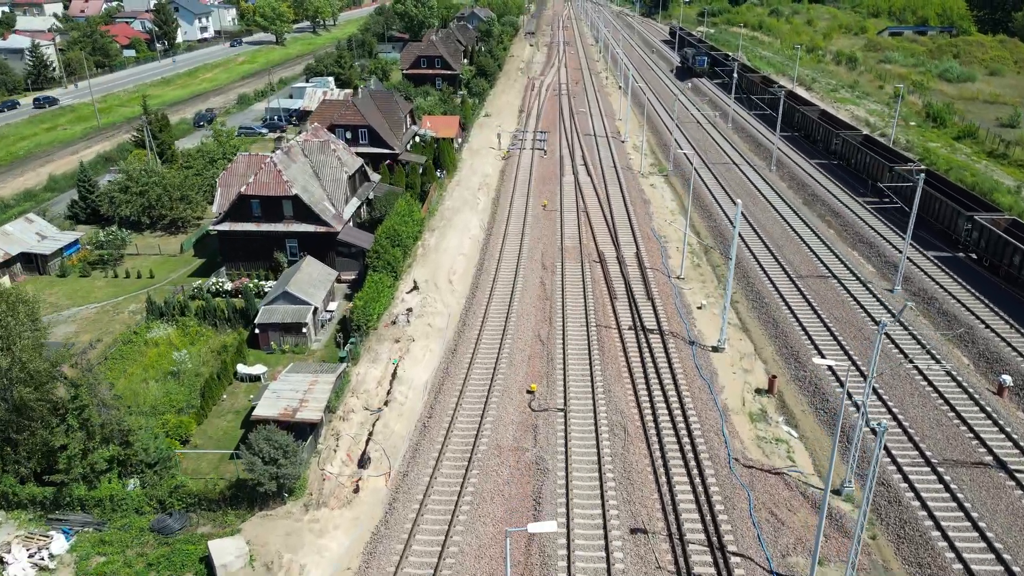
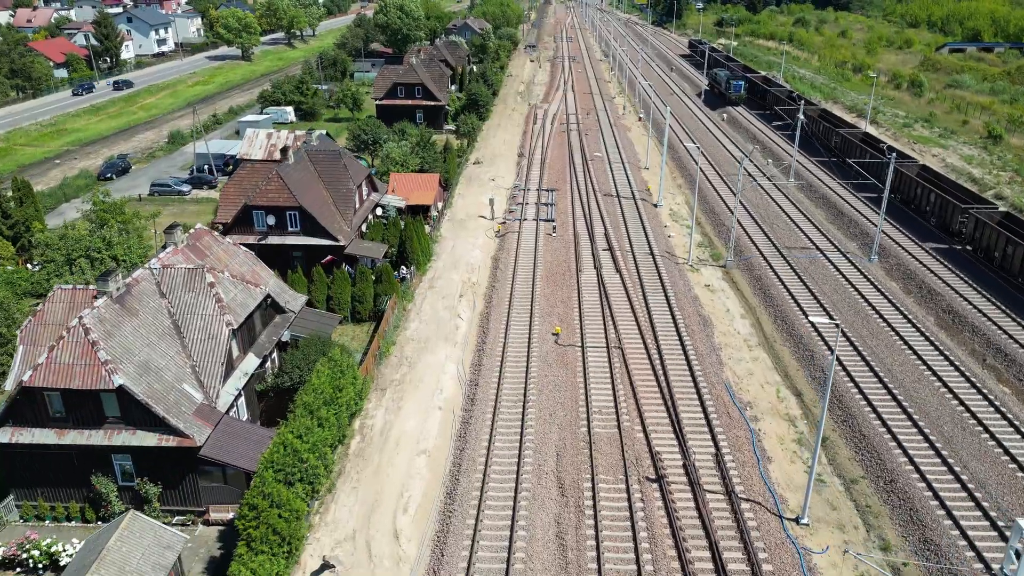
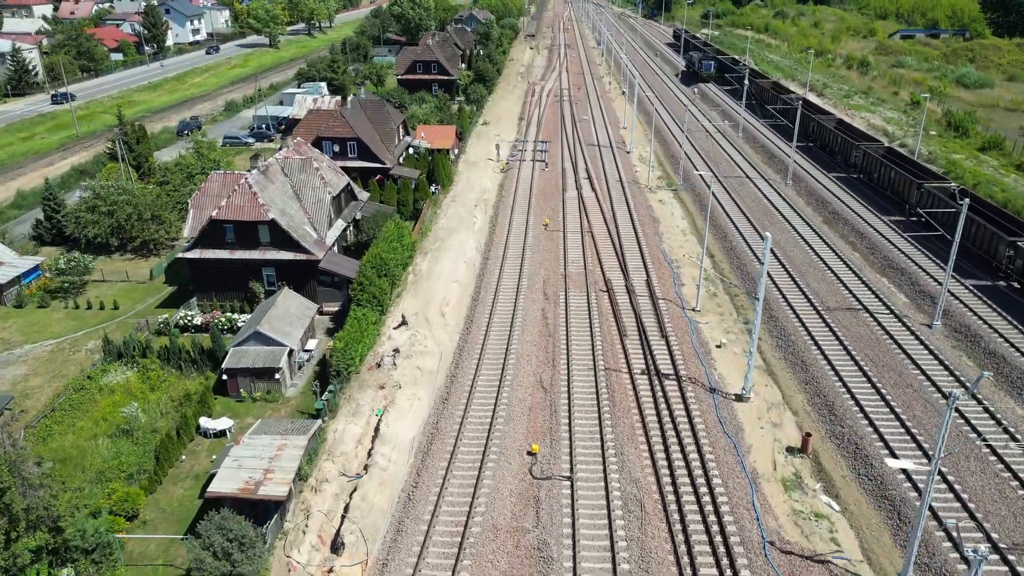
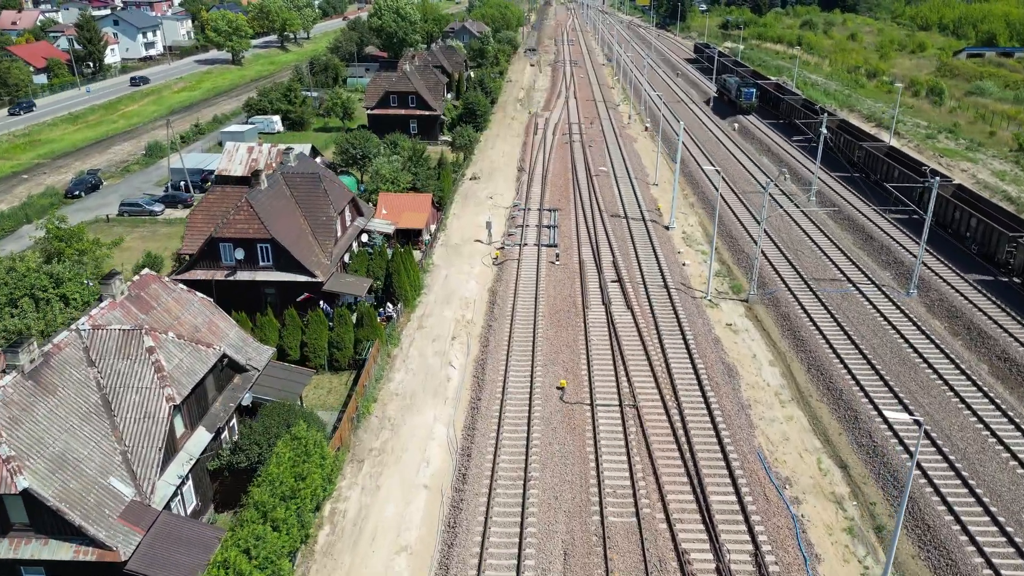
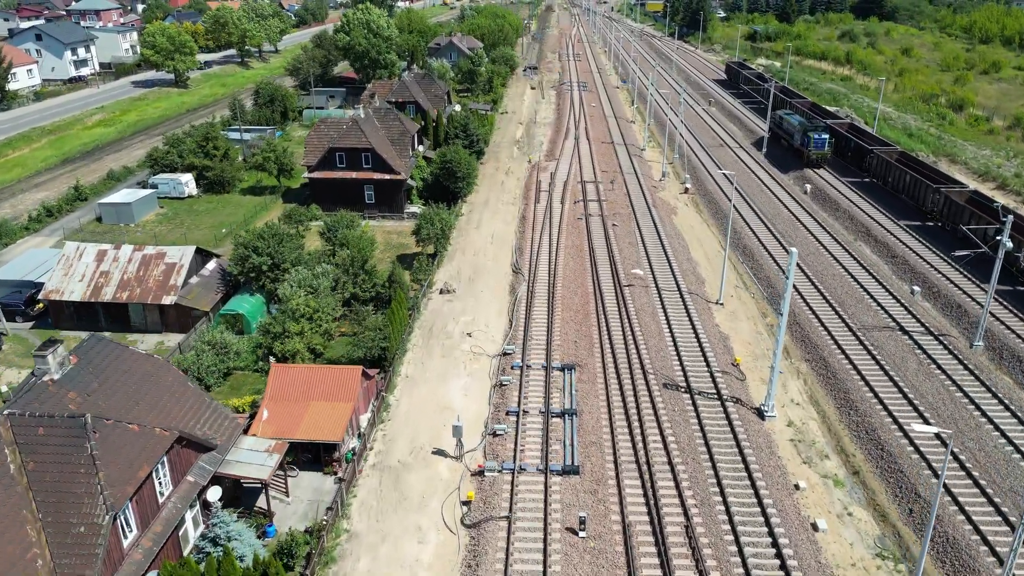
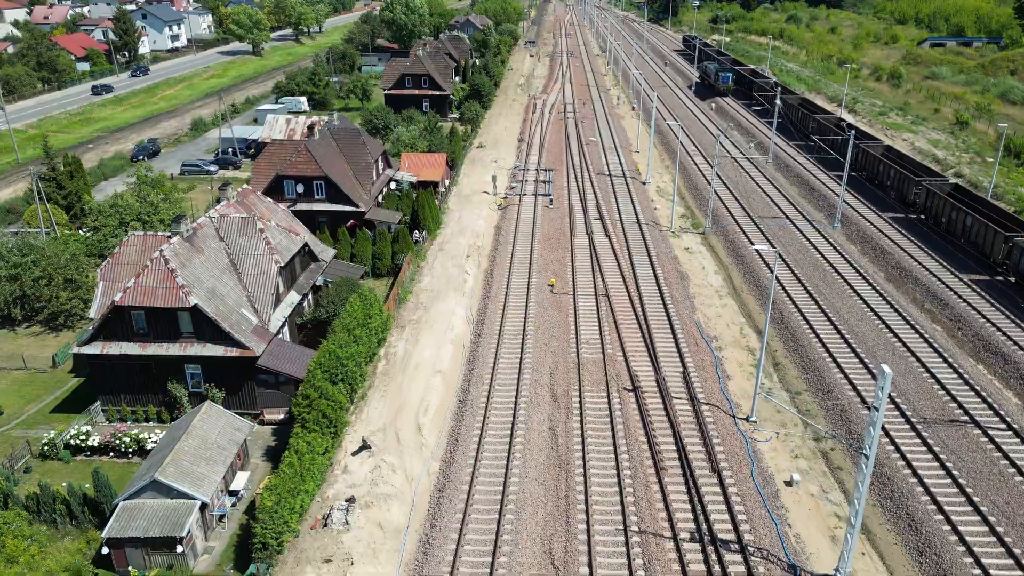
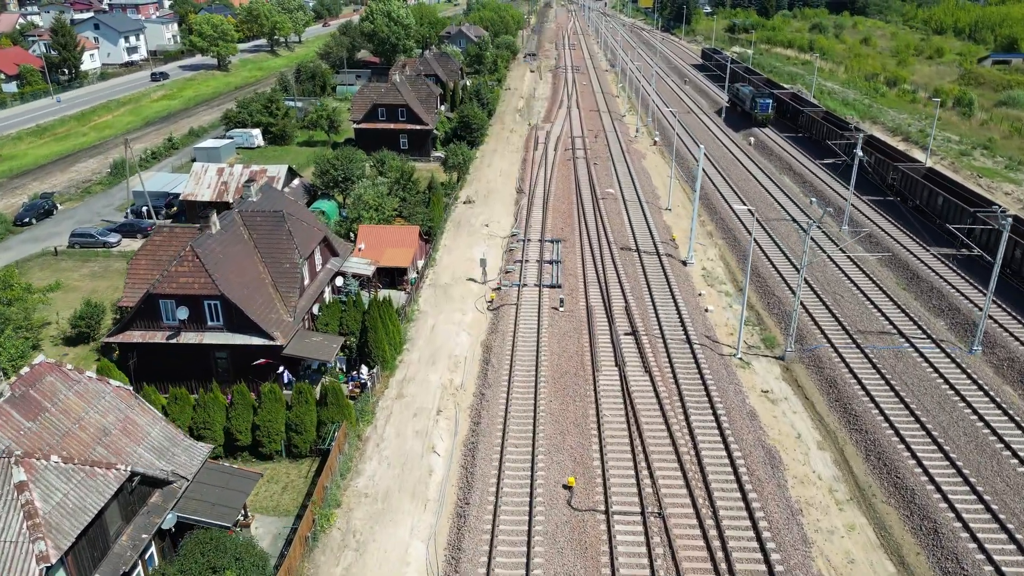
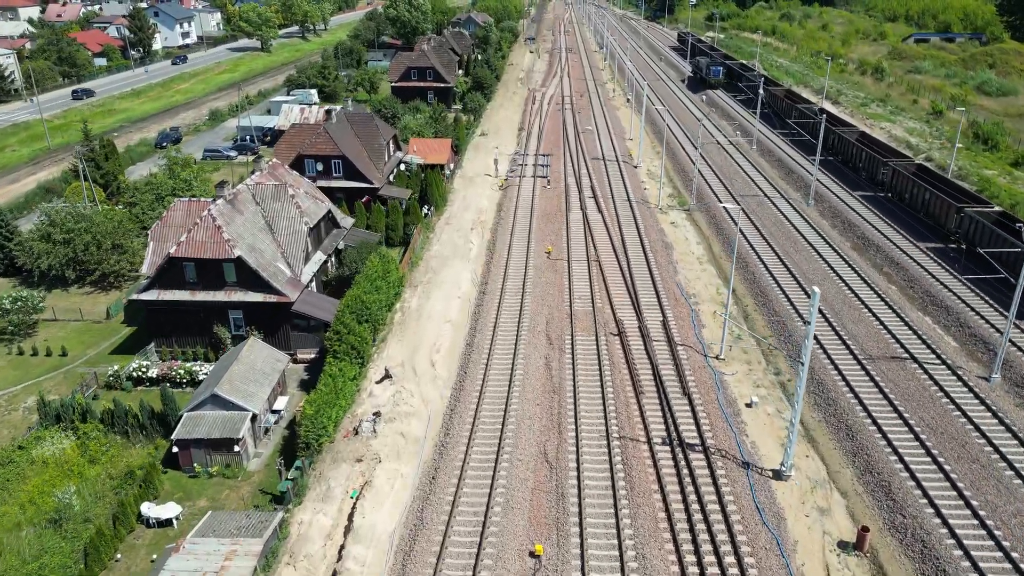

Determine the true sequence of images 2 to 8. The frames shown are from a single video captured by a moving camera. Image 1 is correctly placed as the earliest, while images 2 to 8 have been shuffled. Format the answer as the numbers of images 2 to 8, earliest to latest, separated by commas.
3, 8, 6, 2, 4, 7, 5
